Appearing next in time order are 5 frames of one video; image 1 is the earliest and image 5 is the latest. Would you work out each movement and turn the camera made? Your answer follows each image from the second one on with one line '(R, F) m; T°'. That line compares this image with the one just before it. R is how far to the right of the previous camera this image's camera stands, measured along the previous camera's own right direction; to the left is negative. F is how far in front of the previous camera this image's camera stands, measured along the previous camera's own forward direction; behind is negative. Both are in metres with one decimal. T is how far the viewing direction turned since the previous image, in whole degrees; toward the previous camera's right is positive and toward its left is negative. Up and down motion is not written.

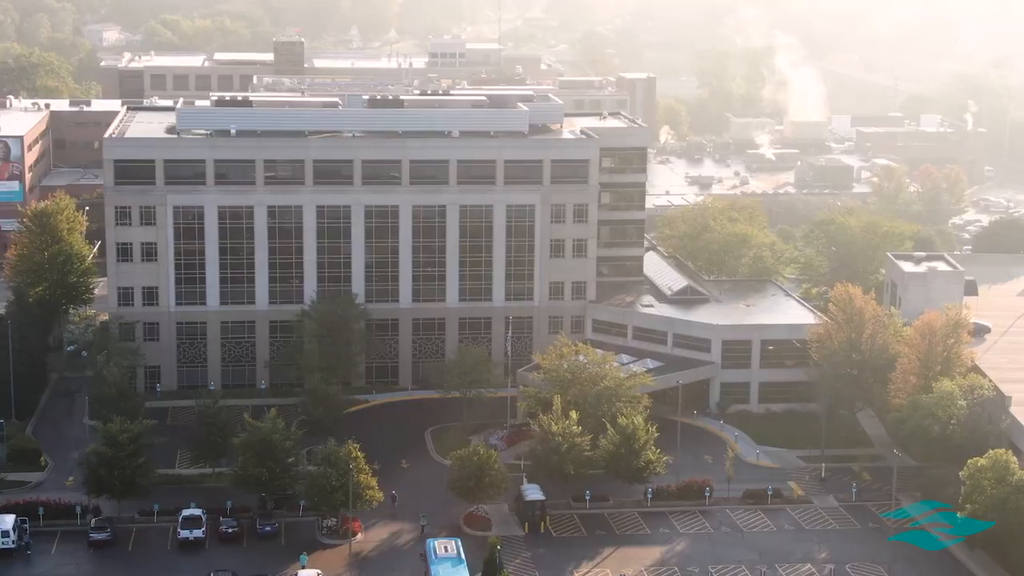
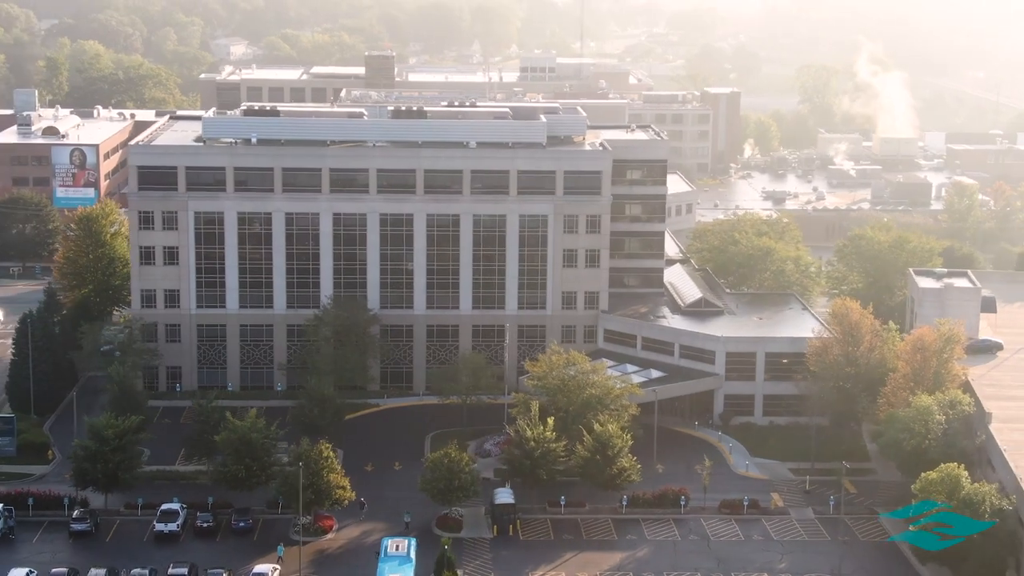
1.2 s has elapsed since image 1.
(+7.5, -1.0) m; -5°
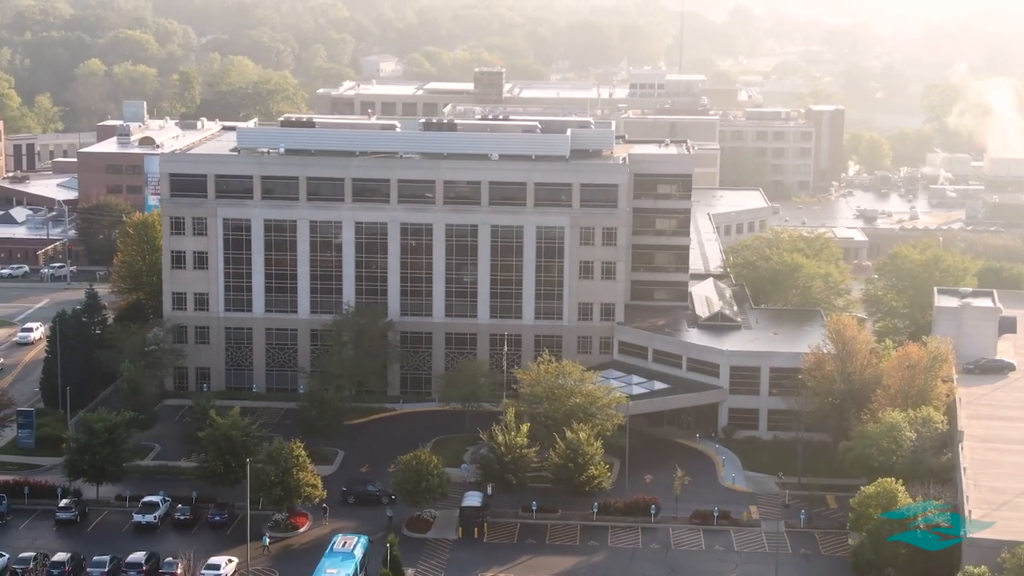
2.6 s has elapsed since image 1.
(+9.2, -1.1) m; -6°
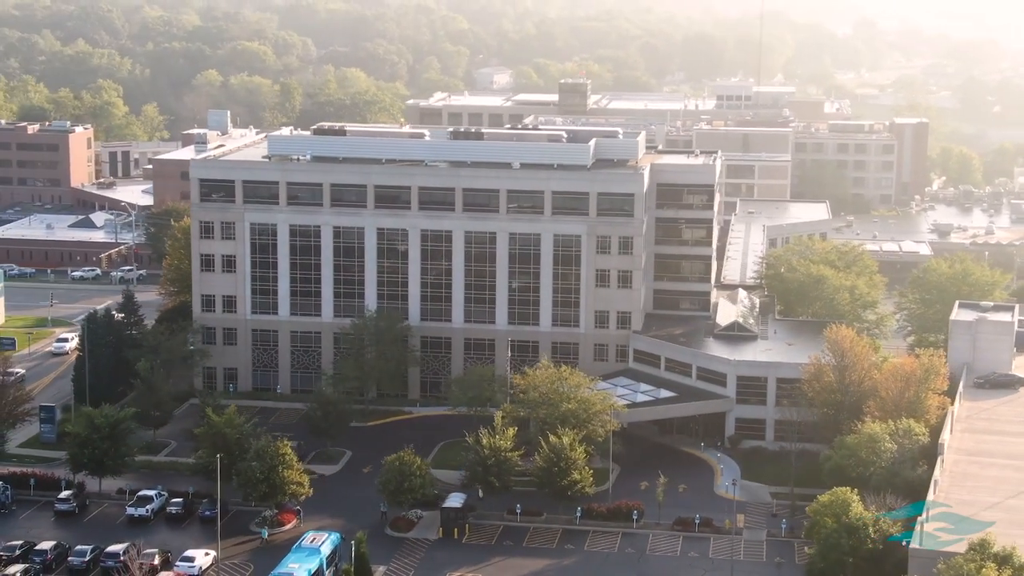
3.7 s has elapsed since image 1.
(+7.0, -0.9) m; -5°
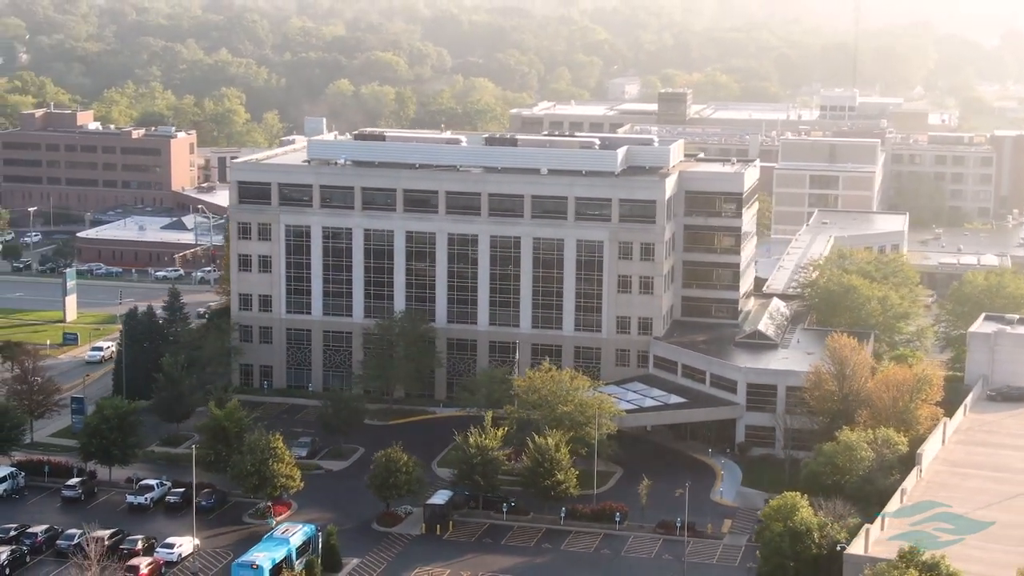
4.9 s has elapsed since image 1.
(+8.1, -0.9) m; -5°
